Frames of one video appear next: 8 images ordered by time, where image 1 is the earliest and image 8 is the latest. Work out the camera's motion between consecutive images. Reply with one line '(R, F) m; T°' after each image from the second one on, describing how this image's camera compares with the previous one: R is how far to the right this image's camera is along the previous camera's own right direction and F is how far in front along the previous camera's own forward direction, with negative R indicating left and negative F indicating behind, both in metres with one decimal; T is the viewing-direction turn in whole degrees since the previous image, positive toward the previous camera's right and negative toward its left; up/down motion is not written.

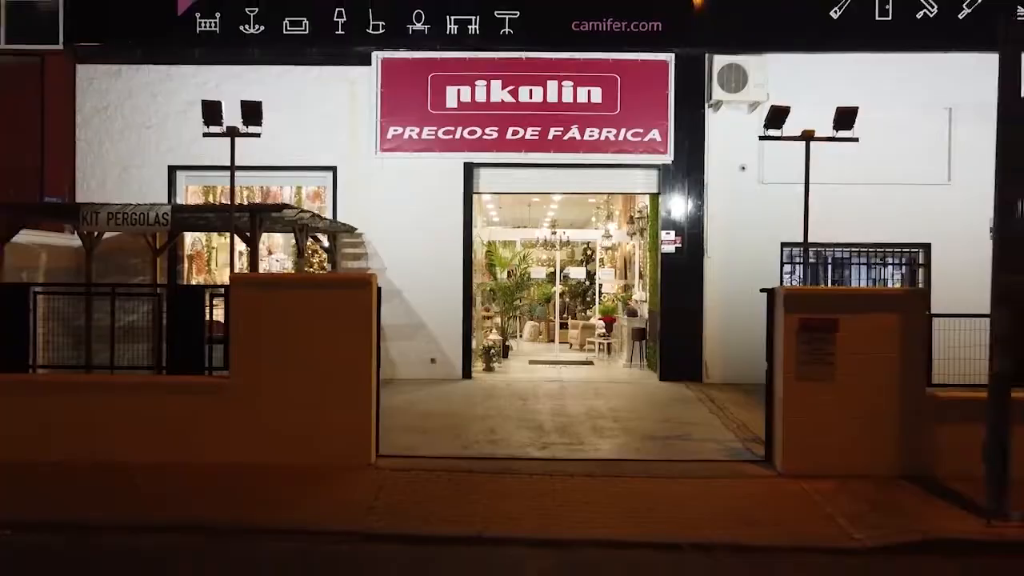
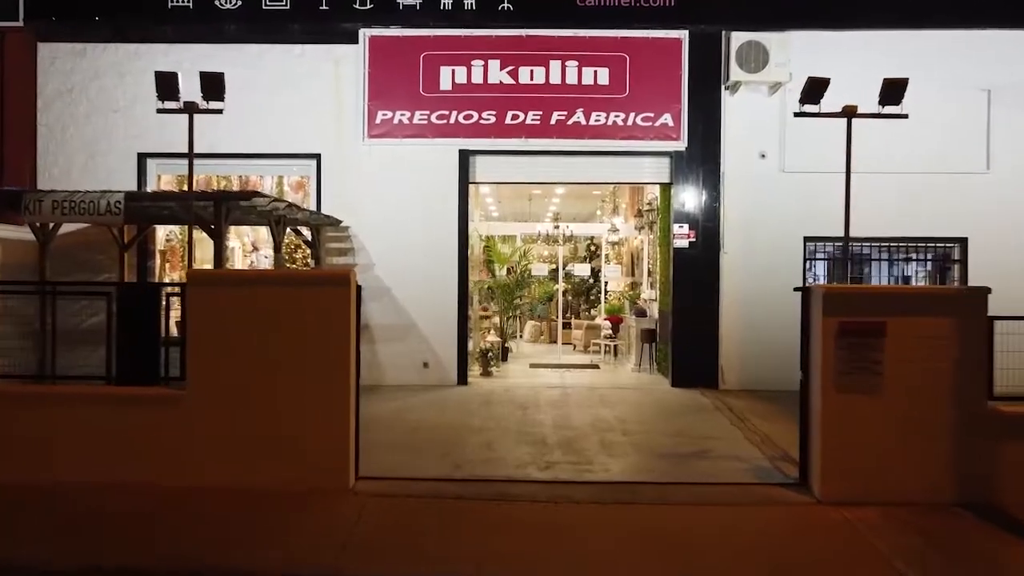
(0.0, +0.8) m; 0°
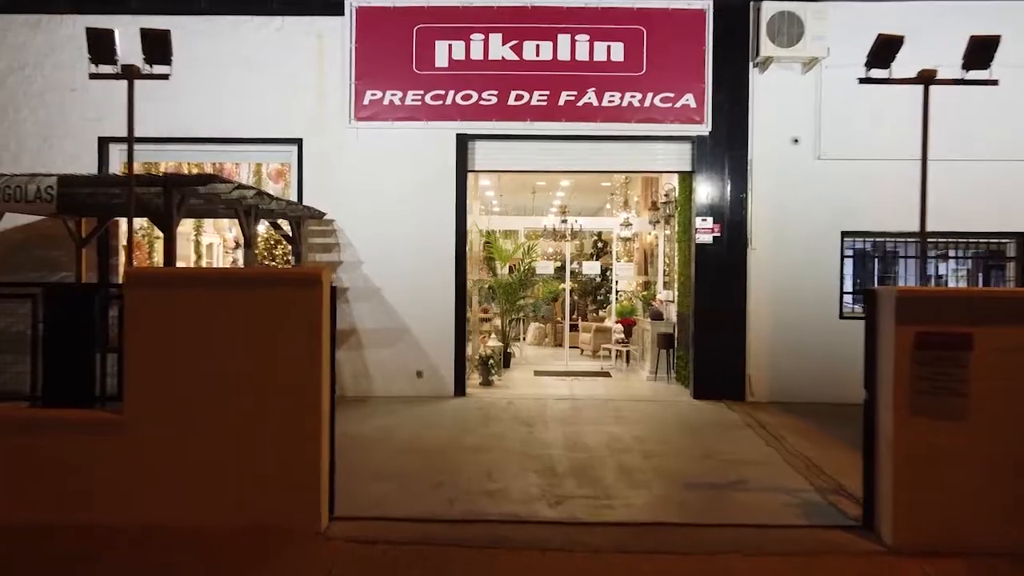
(0.0, +1.0) m; 0°
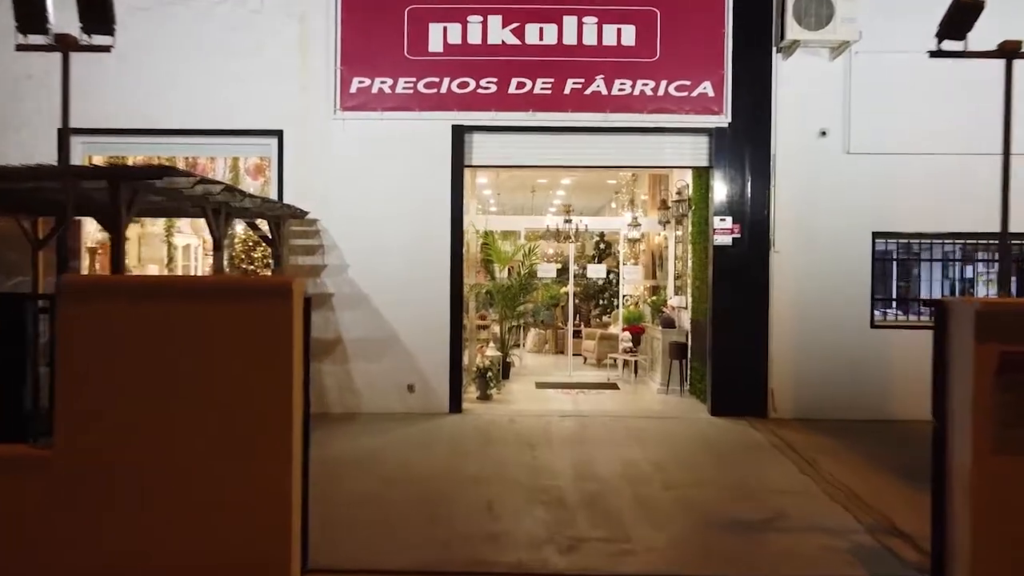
(-0.1, +0.7) m; 0°
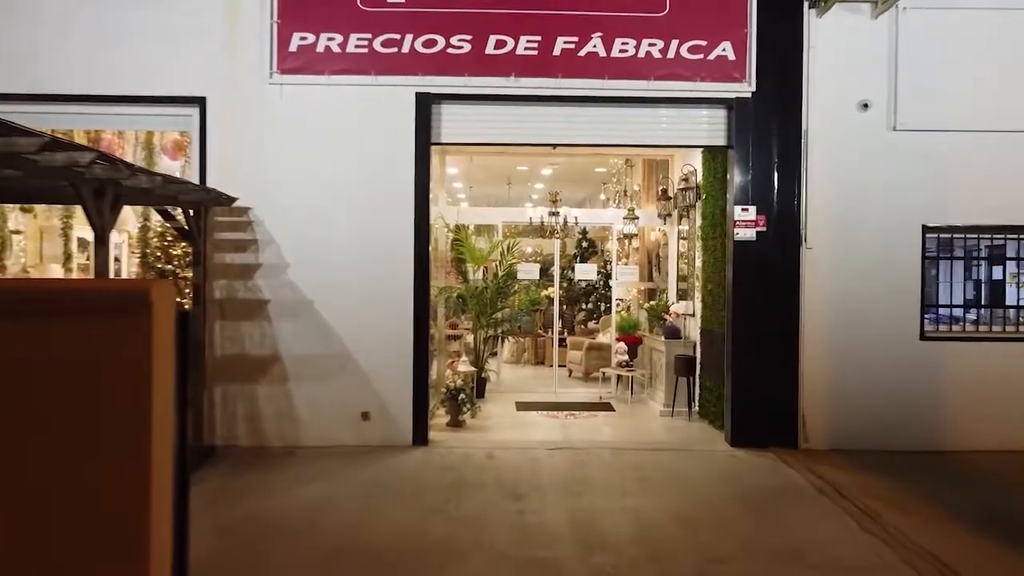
(-0.1, +1.4) m; +2°
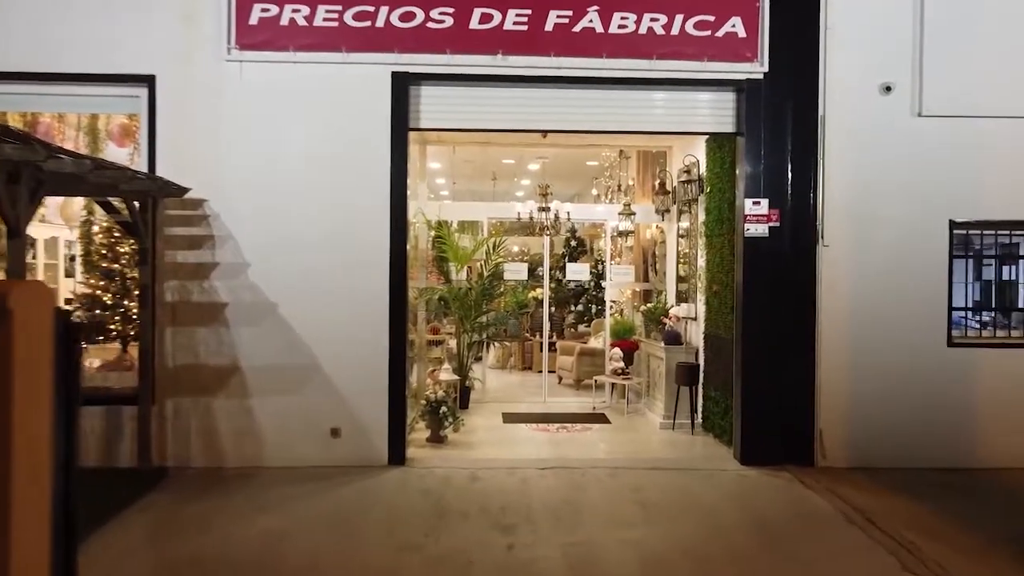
(0.0, +0.6) m; +1°
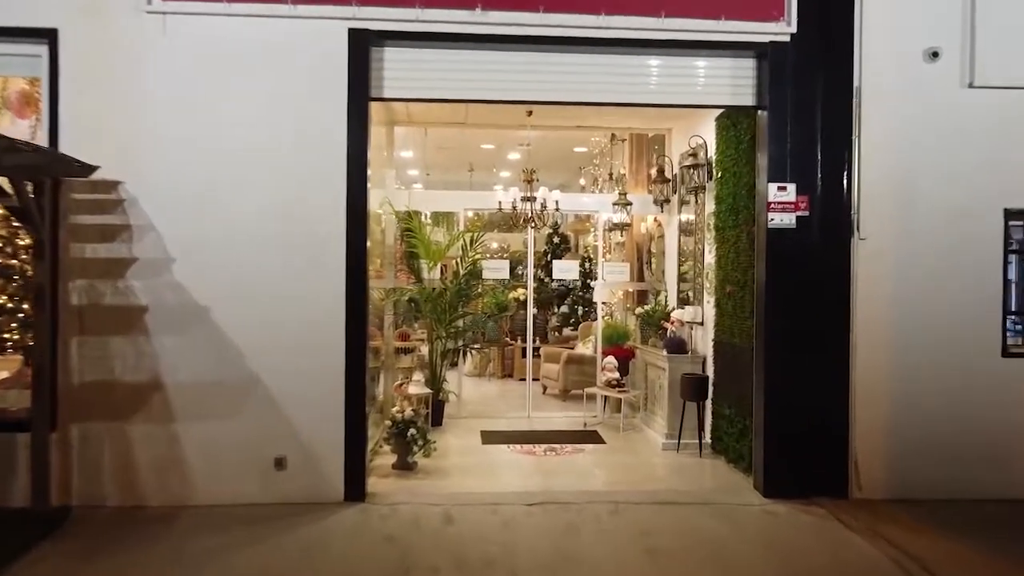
(0.0, +0.9) m; +2°
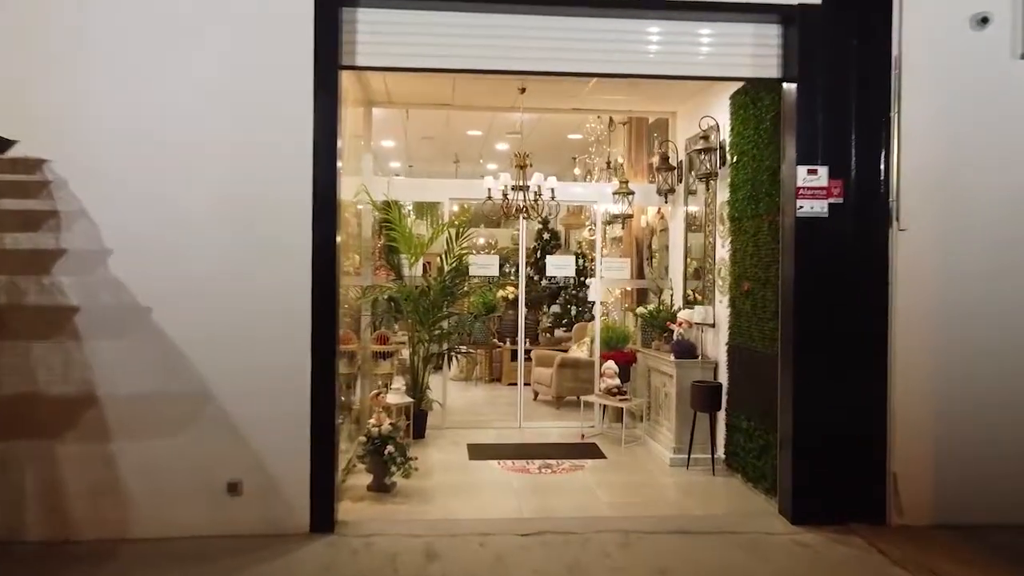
(0.0, +0.6) m; +1°
